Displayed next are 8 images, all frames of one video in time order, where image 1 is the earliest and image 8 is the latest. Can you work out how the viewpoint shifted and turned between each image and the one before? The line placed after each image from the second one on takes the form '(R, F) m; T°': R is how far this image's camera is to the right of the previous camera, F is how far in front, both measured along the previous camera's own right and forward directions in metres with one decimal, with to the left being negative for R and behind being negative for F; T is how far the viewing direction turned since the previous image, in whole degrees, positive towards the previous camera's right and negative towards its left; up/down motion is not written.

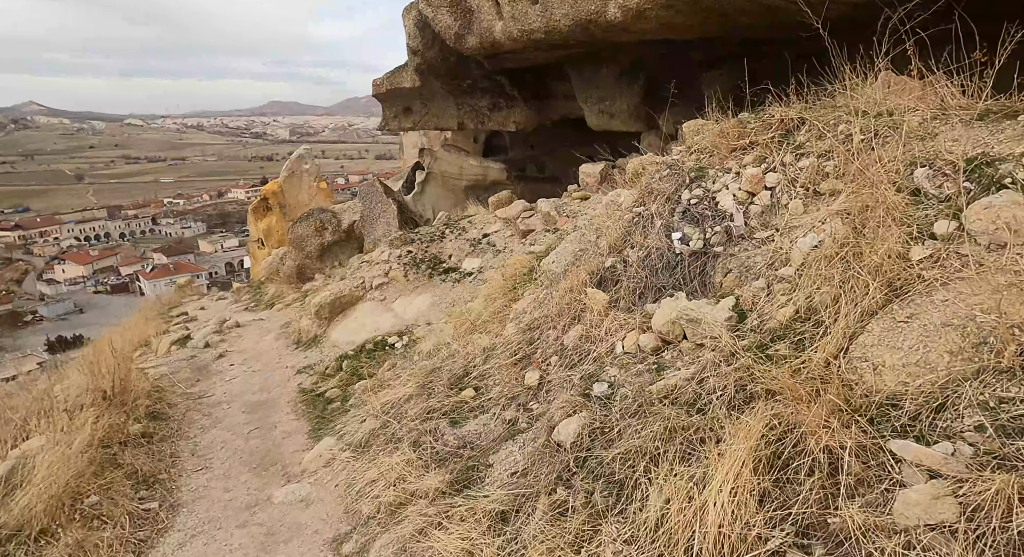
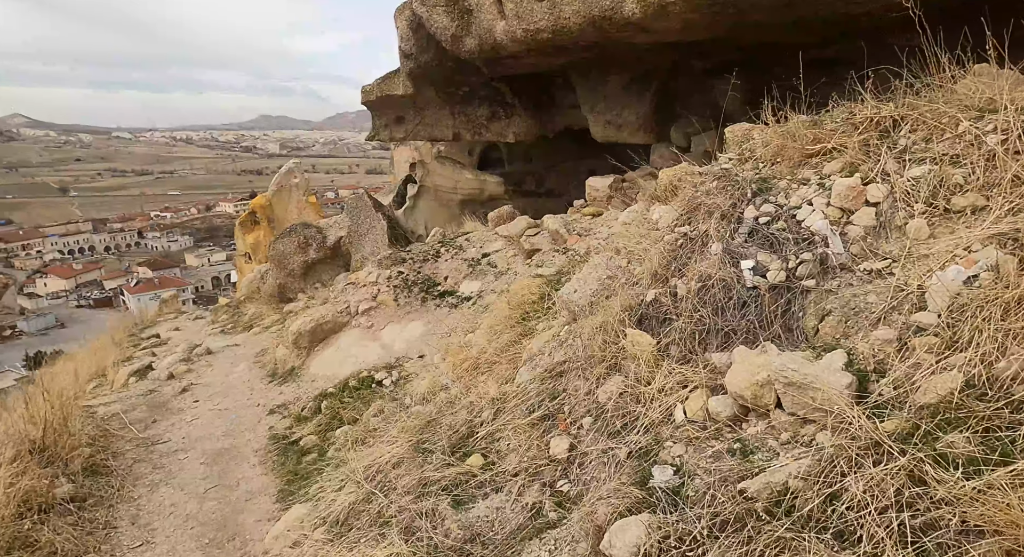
(-0.1, +0.5) m; +1°
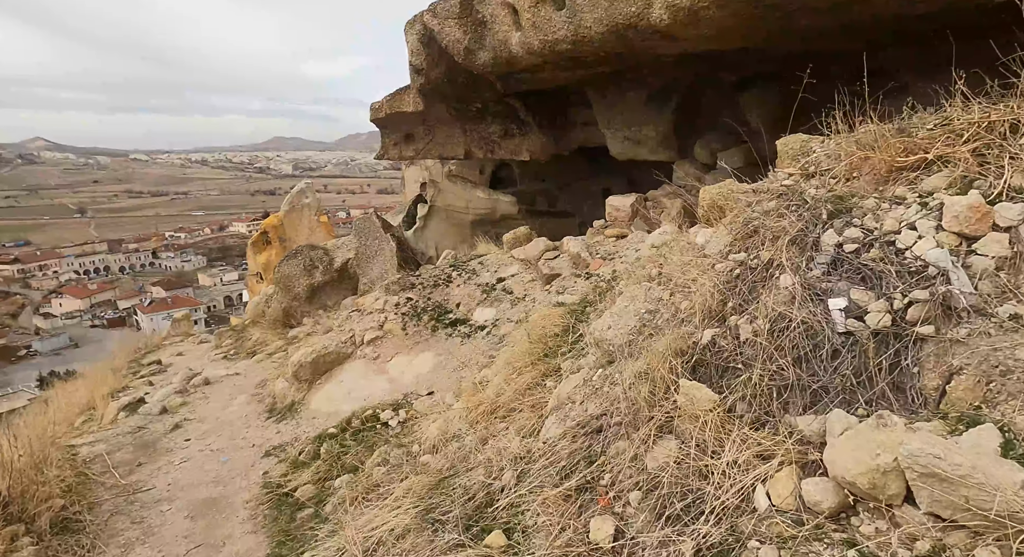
(0.0, +0.3) m; -1°
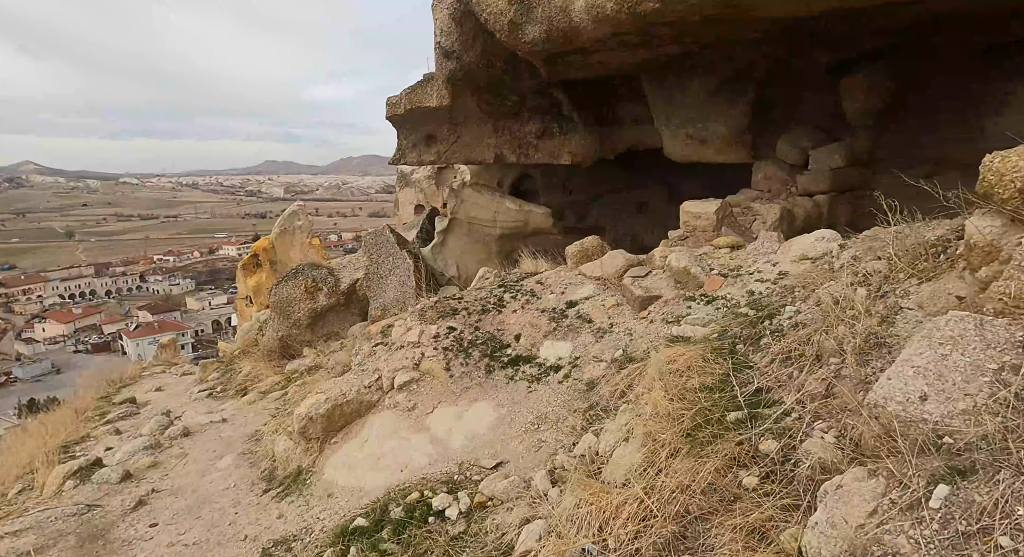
(-0.4, +0.9) m; +1°
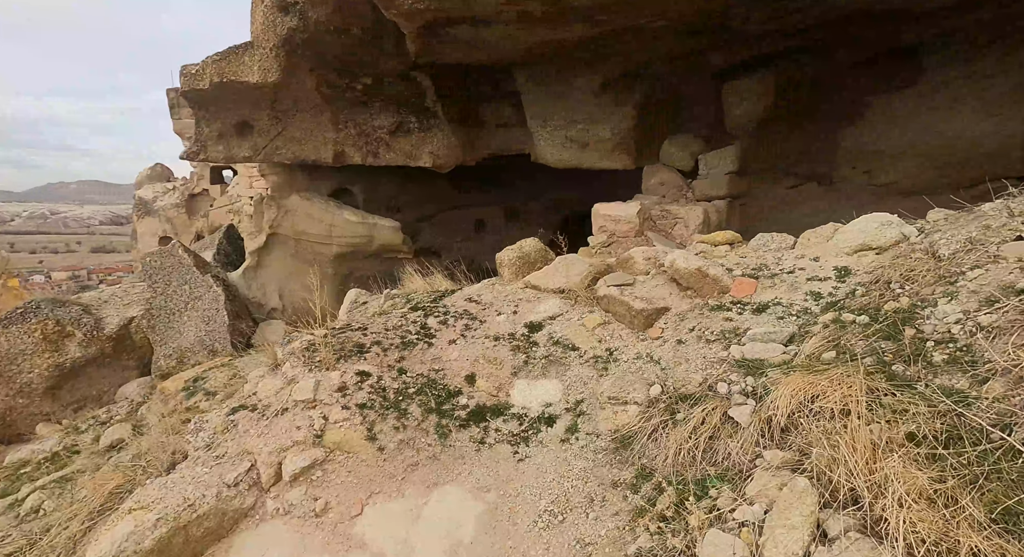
(-0.5, +1.0) m; +21°
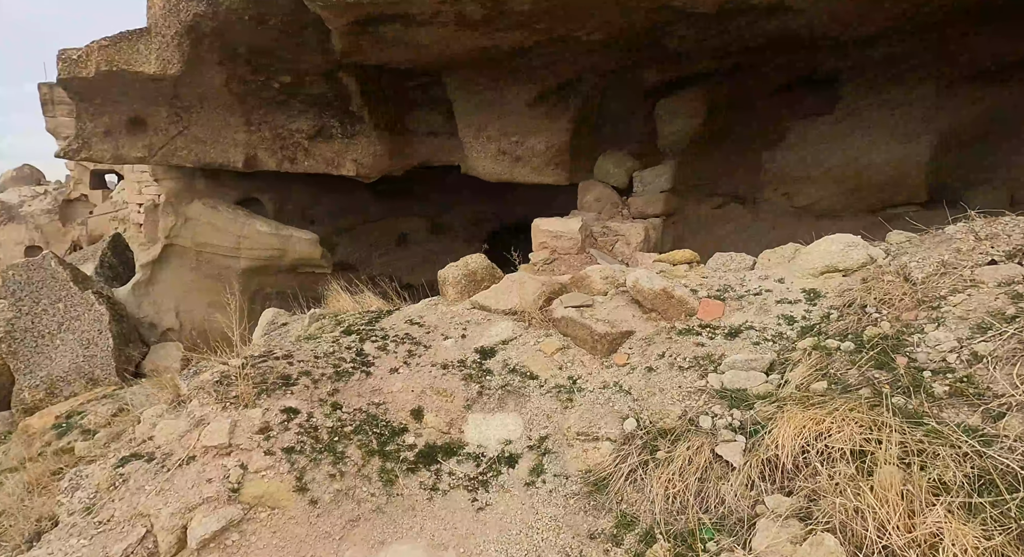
(-0.1, +0.2) m; +8°
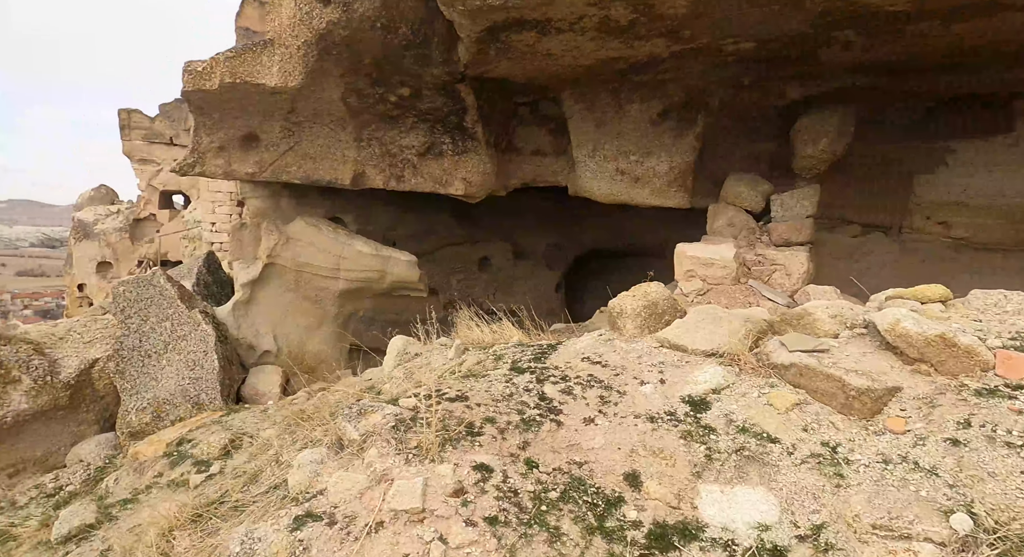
(-0.4, +0.3) m; -5°
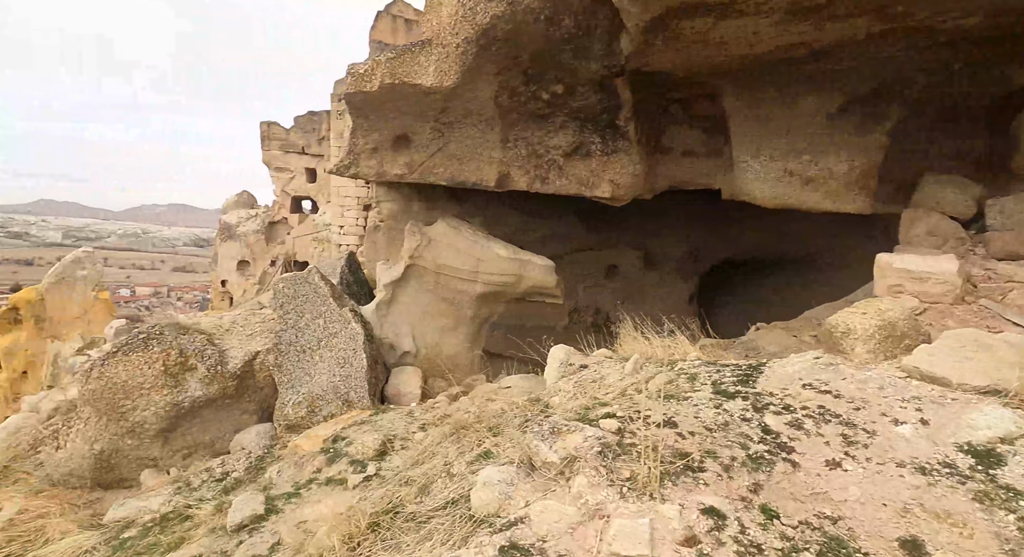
(-0.2, +0.2) m; -10°
